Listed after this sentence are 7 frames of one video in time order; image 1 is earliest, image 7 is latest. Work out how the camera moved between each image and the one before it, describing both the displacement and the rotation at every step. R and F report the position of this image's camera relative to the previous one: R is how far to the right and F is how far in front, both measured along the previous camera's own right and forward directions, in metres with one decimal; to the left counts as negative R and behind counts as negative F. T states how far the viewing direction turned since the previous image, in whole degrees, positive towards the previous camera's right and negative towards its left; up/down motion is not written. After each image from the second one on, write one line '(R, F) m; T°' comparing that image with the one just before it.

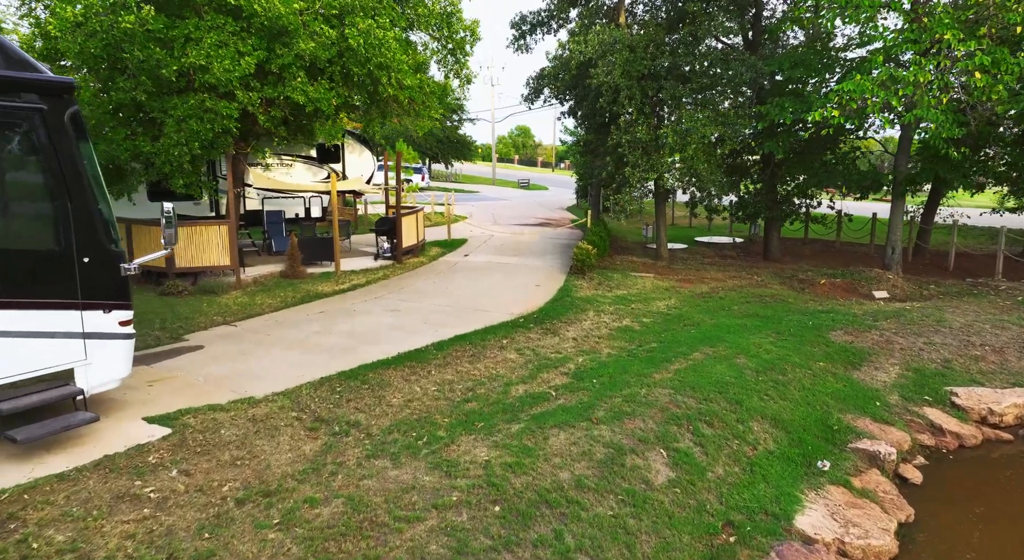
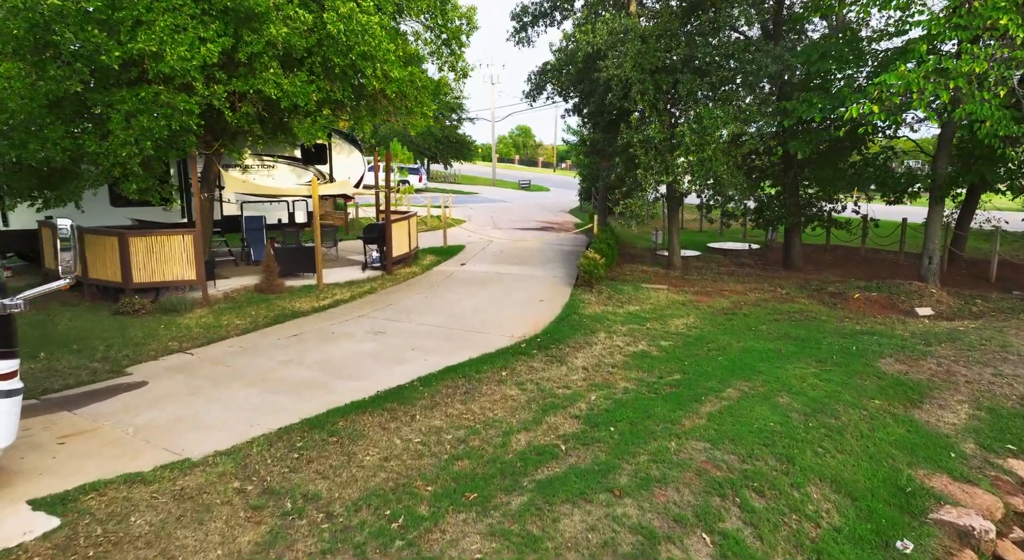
(0.0, +1.1) m; 0°
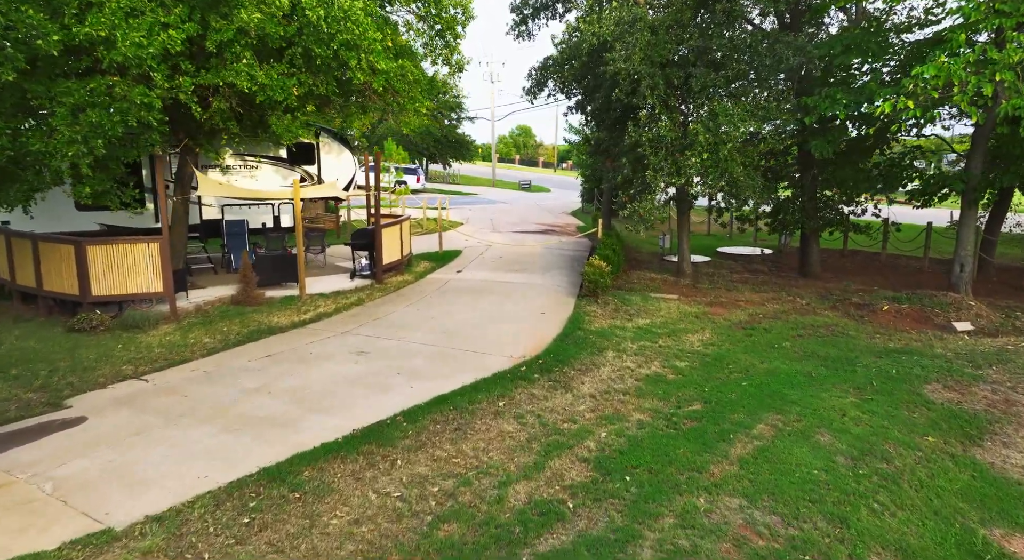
(0.0, +0.8) m; 0°
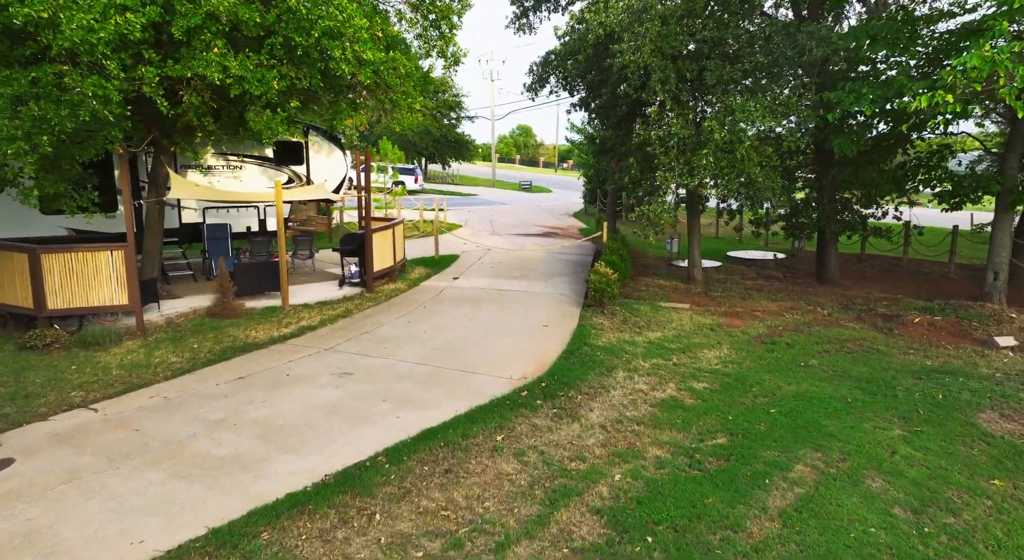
(0.0, +0.8) m; 0°
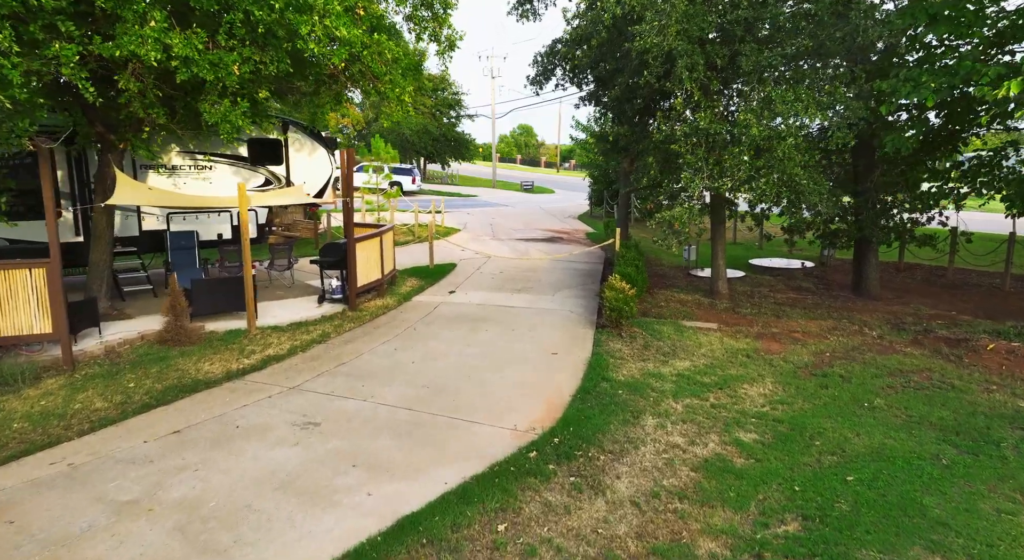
(0.0, +1.3) m; 0°
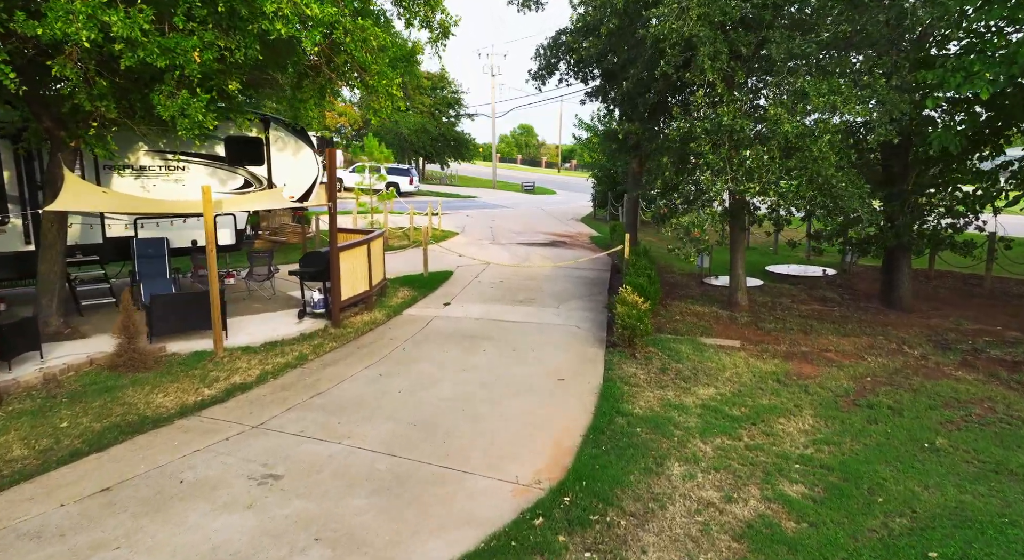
(0.0, +0.9) m; 0°
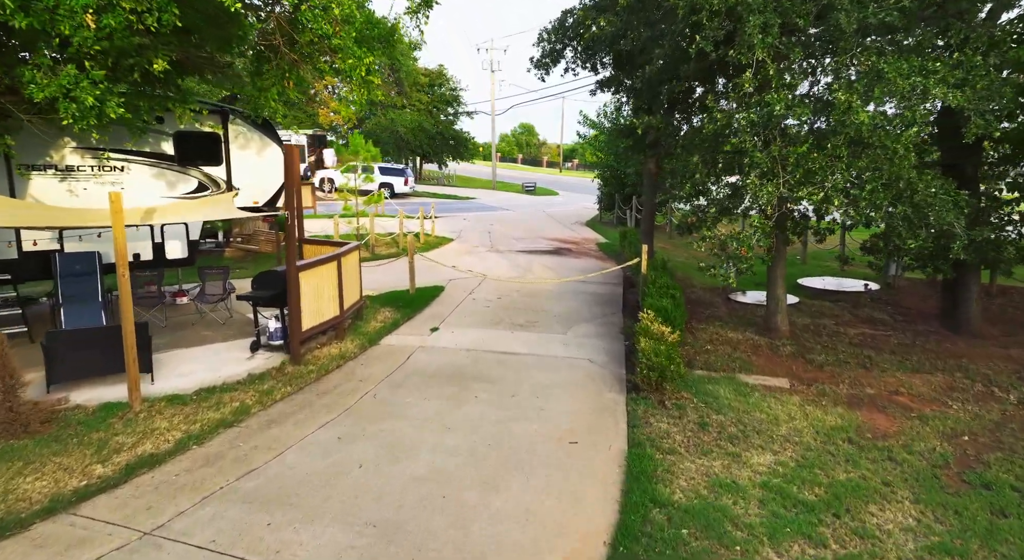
(0.0, +1.6) m; 0°
